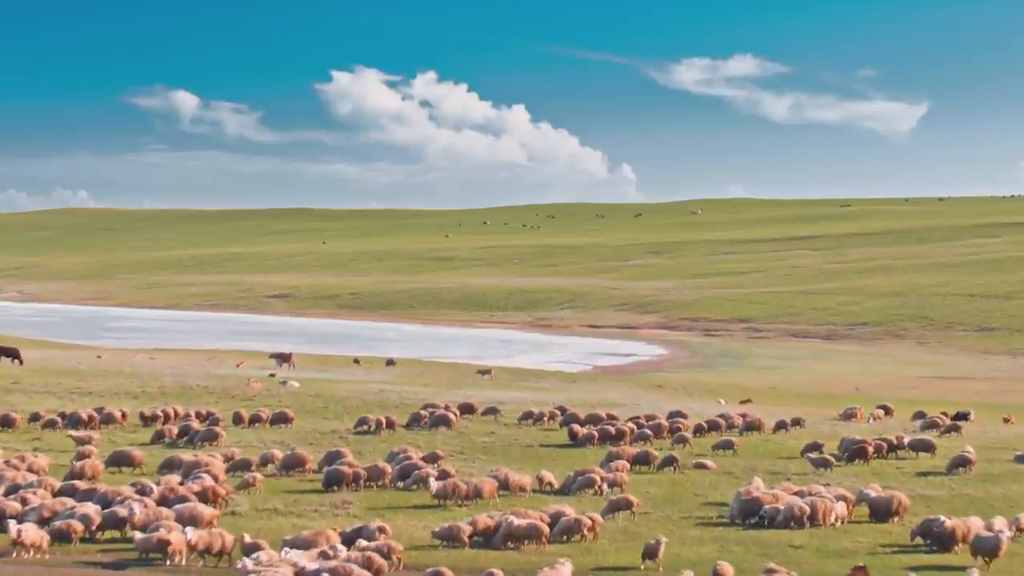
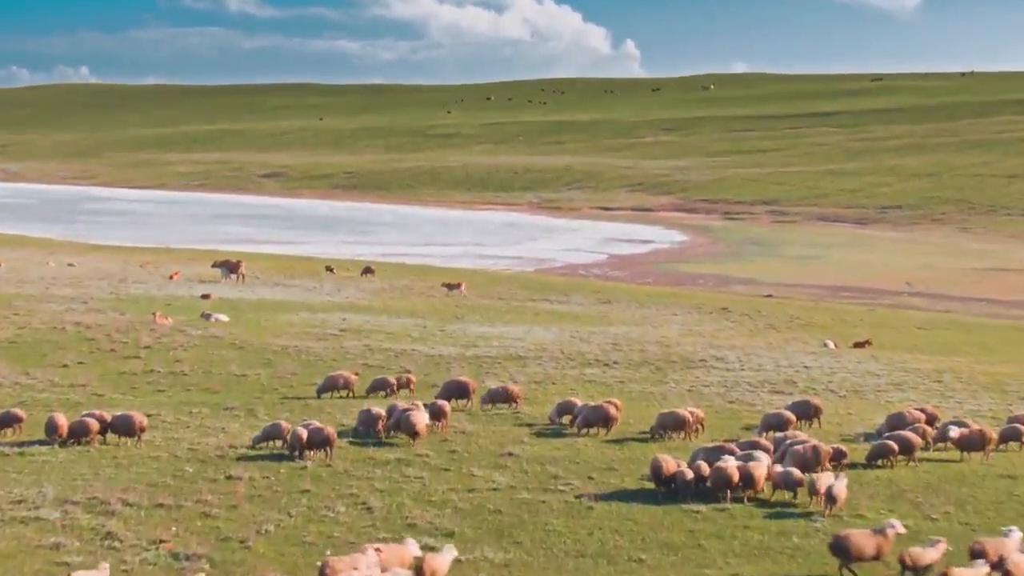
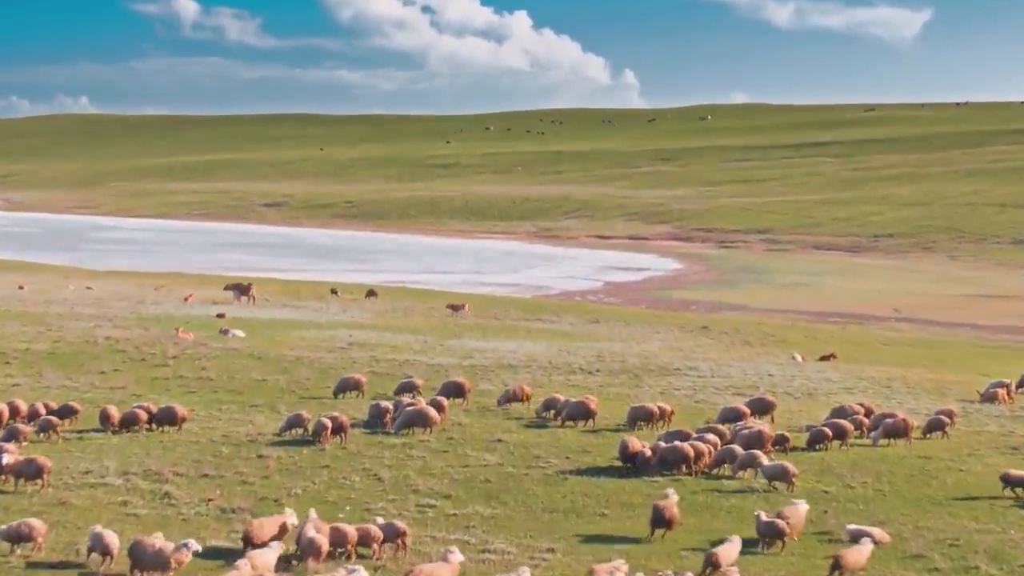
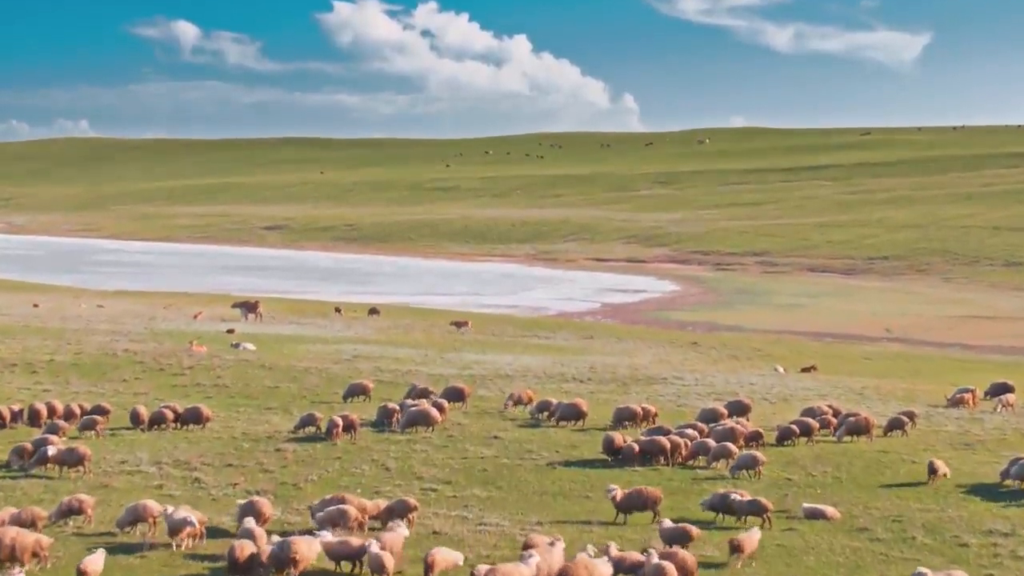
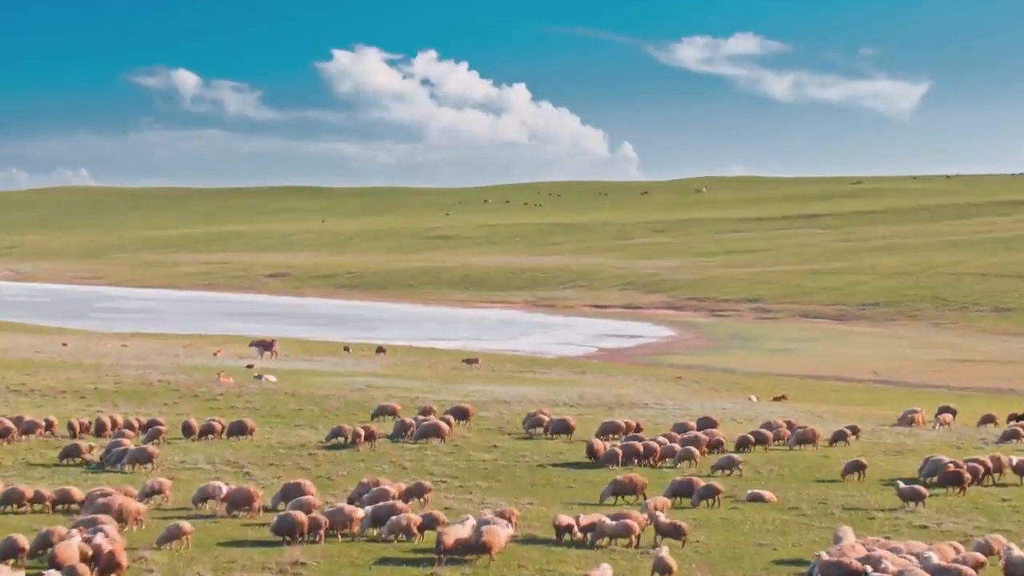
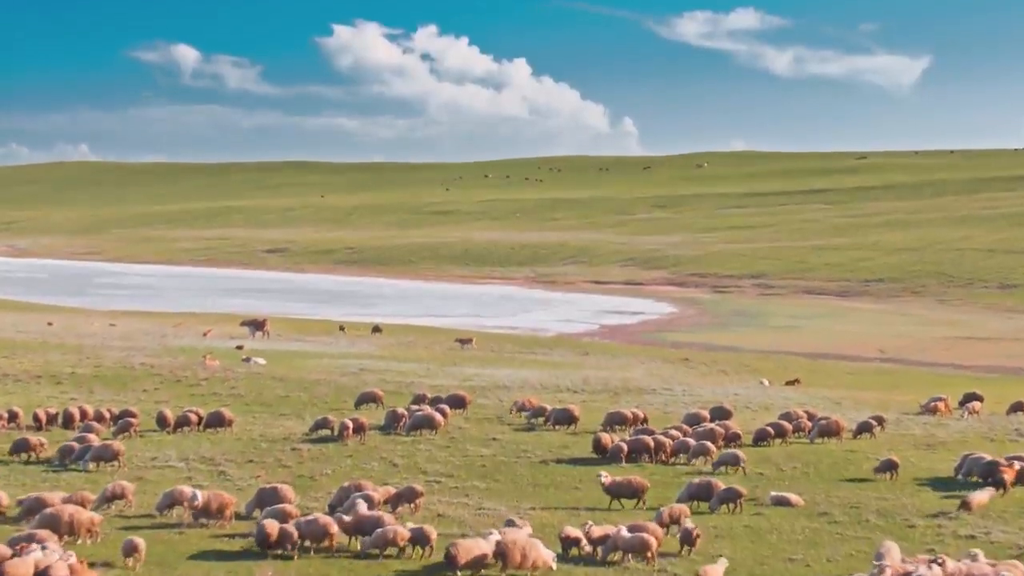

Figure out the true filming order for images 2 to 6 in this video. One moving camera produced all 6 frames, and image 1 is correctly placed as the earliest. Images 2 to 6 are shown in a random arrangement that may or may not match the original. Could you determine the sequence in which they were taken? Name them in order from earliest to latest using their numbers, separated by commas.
5, 6, 4, 3, 2
